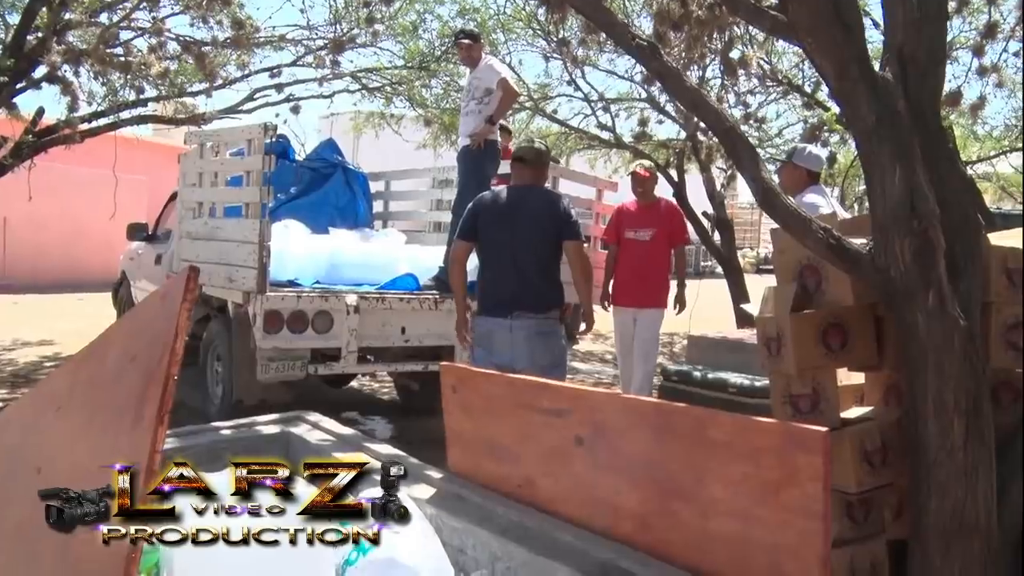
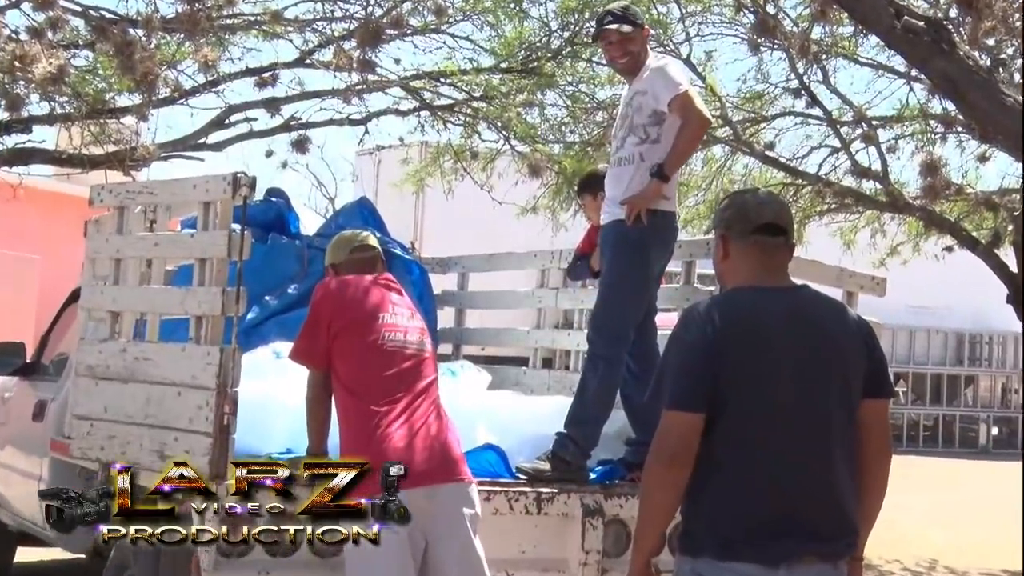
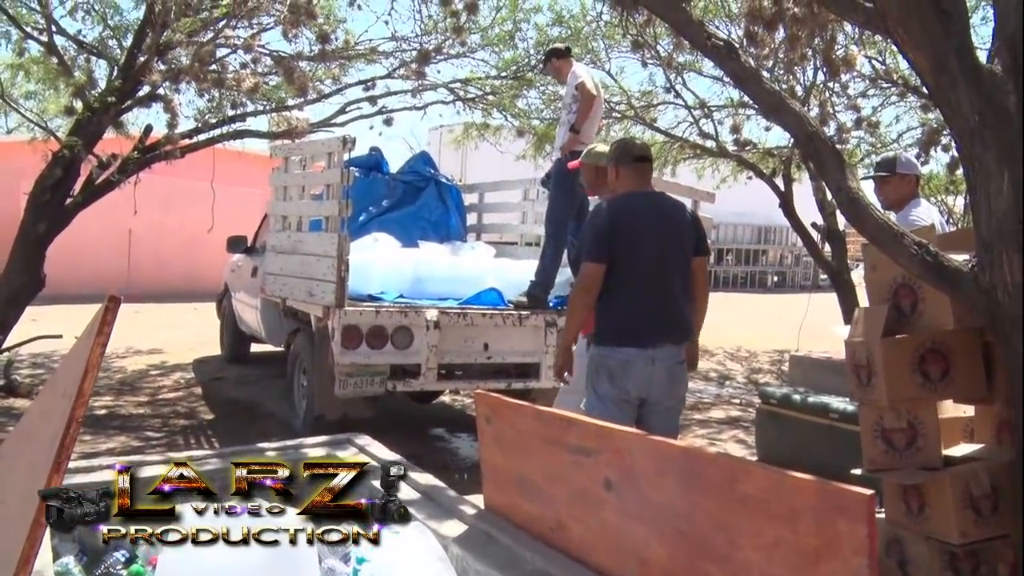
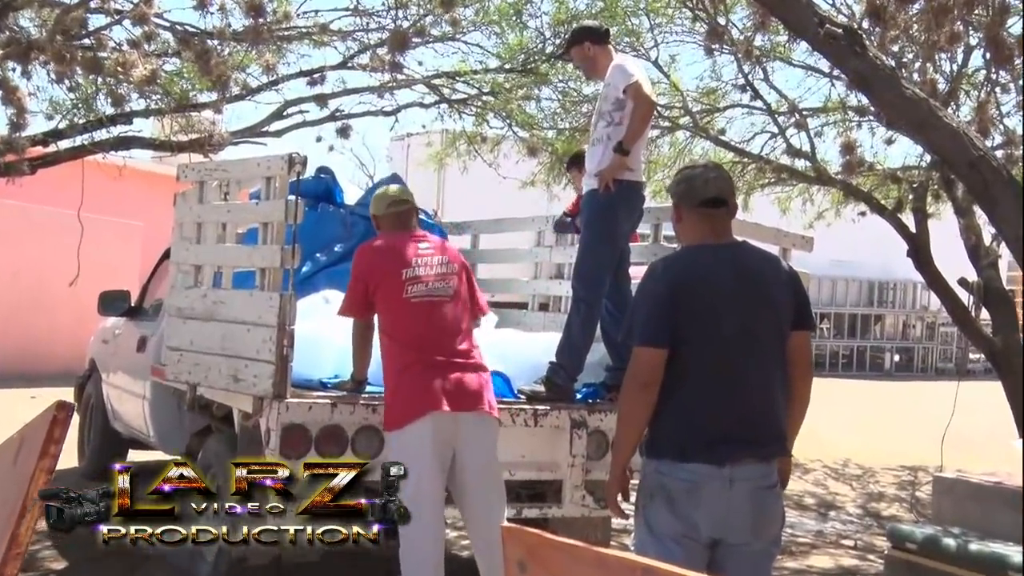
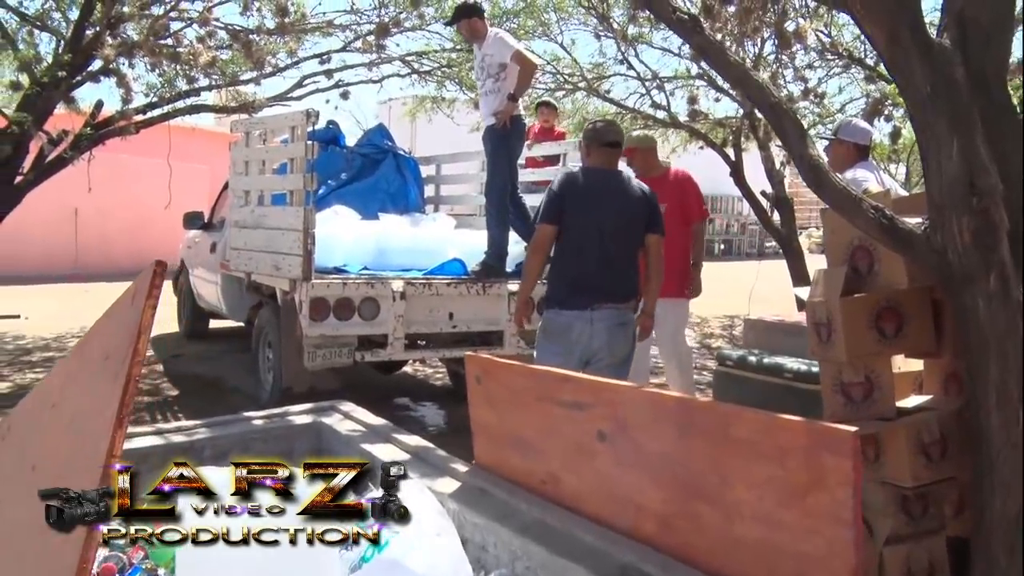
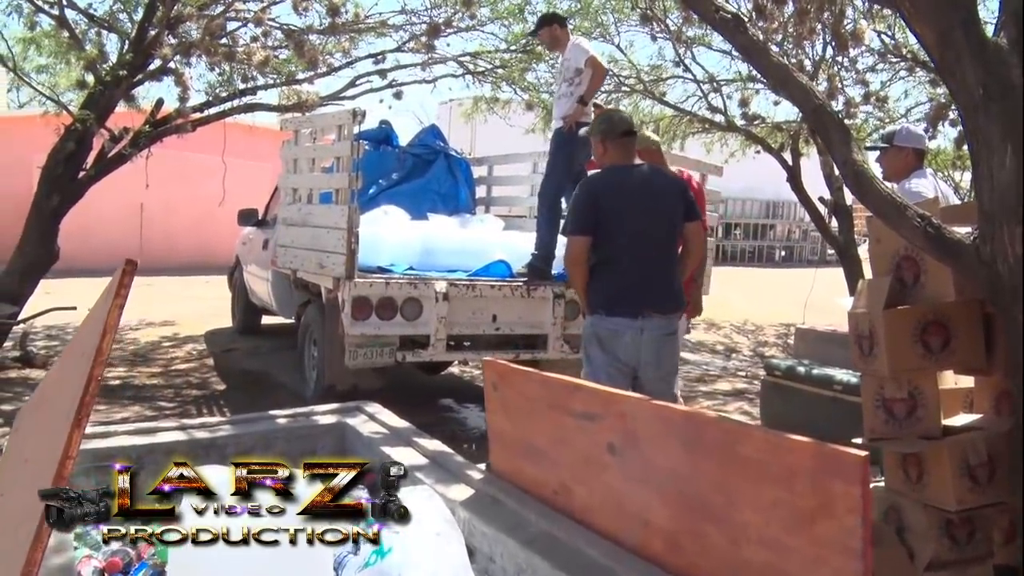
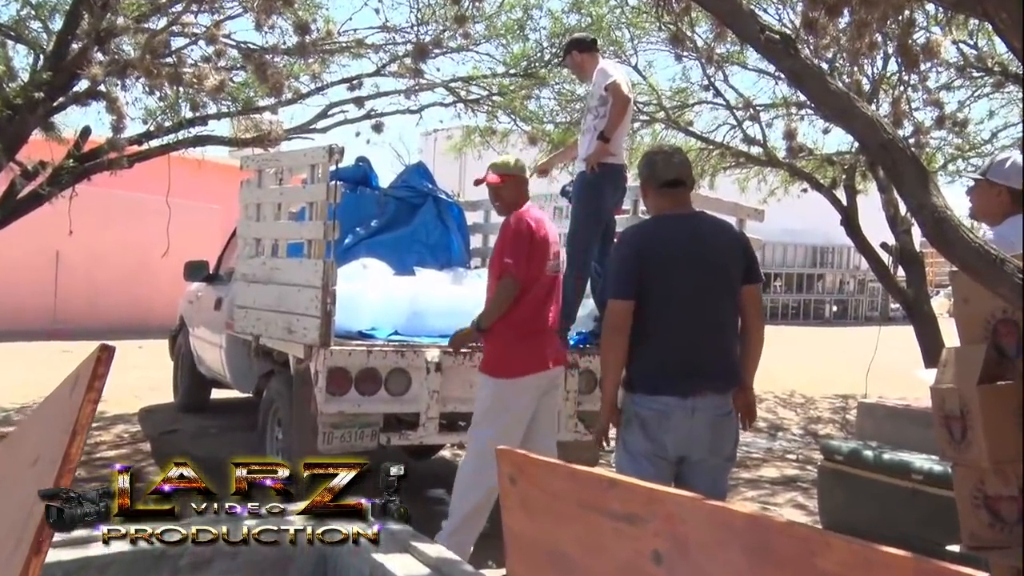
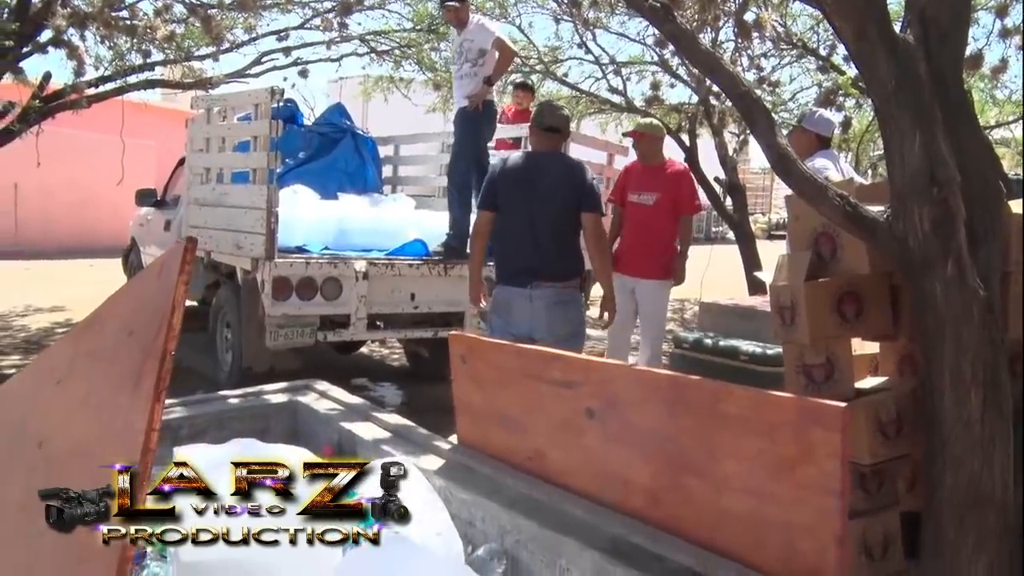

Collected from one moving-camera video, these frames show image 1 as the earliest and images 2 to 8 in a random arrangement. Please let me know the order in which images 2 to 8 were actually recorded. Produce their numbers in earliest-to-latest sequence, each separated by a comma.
8, 5, 6, 3, 7, 4, 2
